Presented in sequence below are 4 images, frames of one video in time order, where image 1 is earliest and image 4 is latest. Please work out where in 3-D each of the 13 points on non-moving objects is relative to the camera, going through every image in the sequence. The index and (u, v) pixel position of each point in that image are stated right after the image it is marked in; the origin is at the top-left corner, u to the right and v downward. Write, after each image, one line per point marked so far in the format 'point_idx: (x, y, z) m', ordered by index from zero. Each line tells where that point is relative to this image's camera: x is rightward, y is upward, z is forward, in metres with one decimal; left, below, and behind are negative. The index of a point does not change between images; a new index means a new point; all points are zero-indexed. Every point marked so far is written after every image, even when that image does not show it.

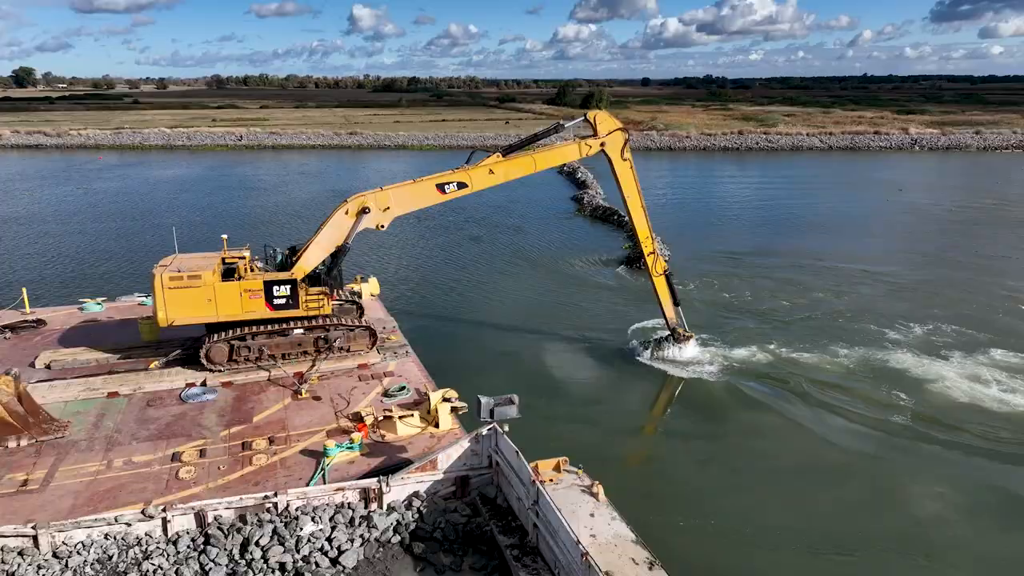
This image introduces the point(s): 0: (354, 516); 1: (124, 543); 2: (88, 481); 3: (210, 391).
0: (-1.9, -2.8, +8.7) m
1: (-4.4, -2.9, +8.0) m
2: (-5.9, -2.7, +9.8) m
3: (-5.4, -1.8, +12.5) m
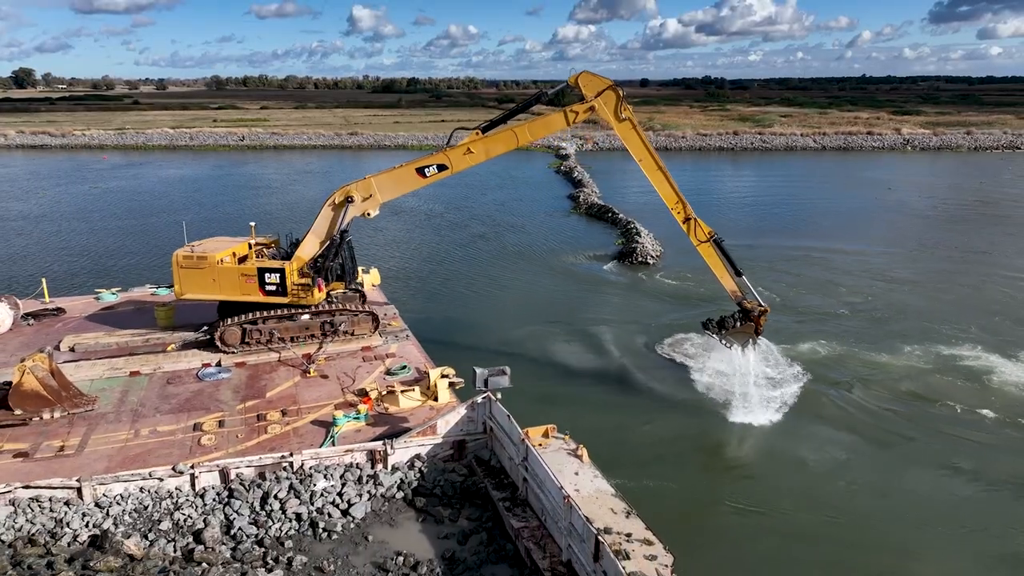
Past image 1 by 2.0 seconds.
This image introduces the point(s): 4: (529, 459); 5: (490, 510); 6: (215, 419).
0: (-2.1, -2.6, +9.6) m
1: (-4.5, -2.7, +9.0) m
2: (-6.0, -2.4, +10.7) m
3: (-5.5, -1.6, +13.5) m
4: (+0.2, -2.2, +9.2) m
5: (-0.3, -3.0, +9.3) m
6: (-4.9, -2.2, +11.6) m
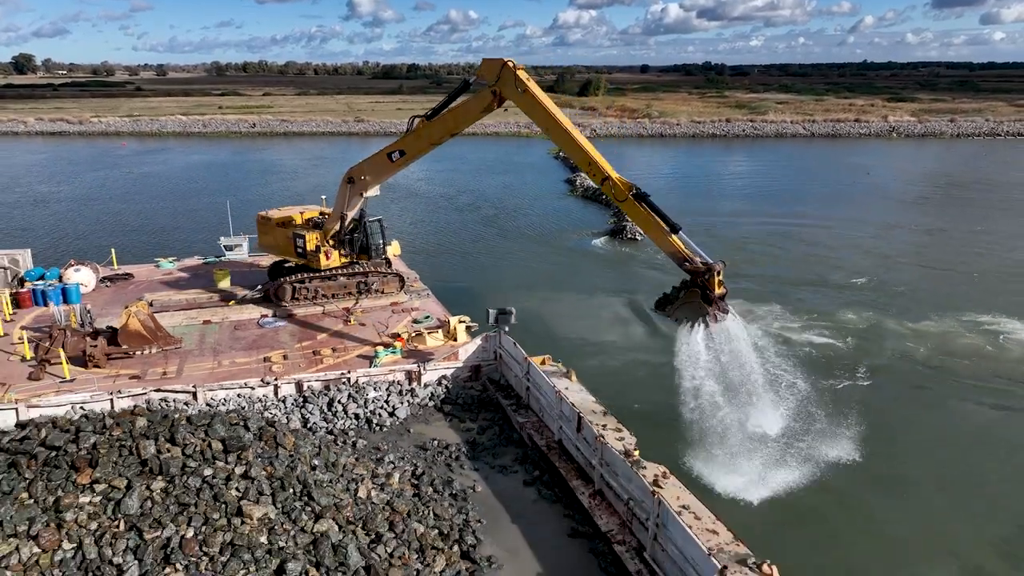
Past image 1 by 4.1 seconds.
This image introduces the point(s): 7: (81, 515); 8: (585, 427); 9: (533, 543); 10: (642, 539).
0: (-2.0, -1.8, +12.6) m
1: (-4.4, -1.9, +11.9) m
2: (-5.9, -1.6, +13.7) m
3: (-5.4, -0.7, +16.4) m
4: (+0.3, -1.5, +12.1) m
5: (-0.2, -2.2, +12.3) m
6: (-4.8, -1.4, +14.6) m
7: (-4.5, -2.4, +7.4) m
8: (+1.0, -2.0, +10.2) m
9: (+0.2, -3.3, +9.0) m
10: (+1.6, -3.1, +8.6) m
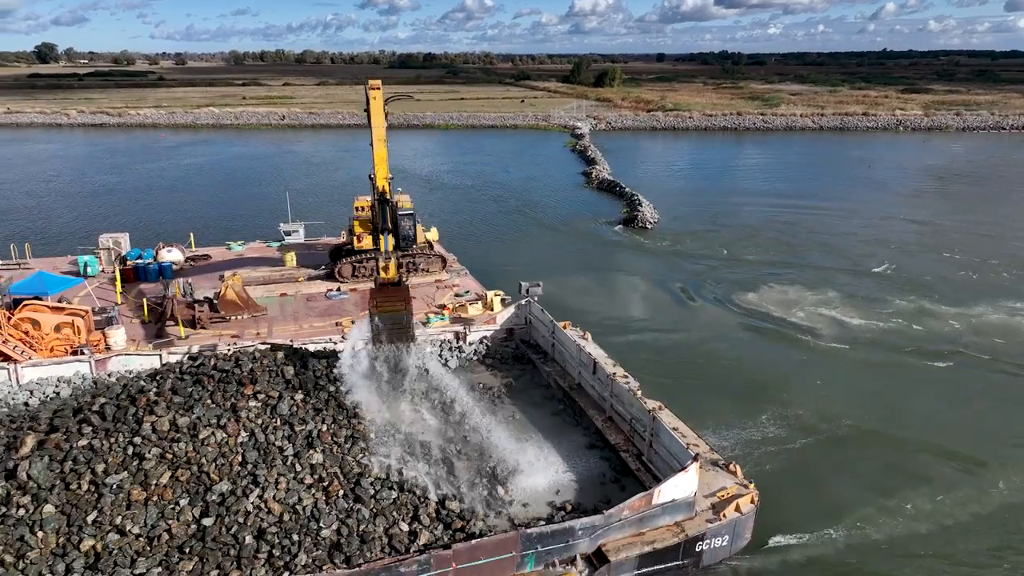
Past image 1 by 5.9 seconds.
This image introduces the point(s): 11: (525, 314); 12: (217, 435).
0: (-1.3, -1.3, +15.7) m
1: (-3.8, -1.4, +15.1) m
2: (-5.3, -1.1, +16.8) m
3: (-4.7, -0.1, +19.5) m
4: (+0.9, -1.0, +15.2) m
5: (+0.4, -1.7, +15.3) m
6: (-4.1, -0.8, +17.7) m
7: (-3.9, -1.9, +10.6) m
8: (+1.6, -1.6, +13.2) m
9: (+0.8, -2.8, +12.1) m
10: (+2.1, -2.6, +11.7) m
11: (+0.3, -0.7, +16.5) m
12: (-4.3, -2.1, +10.1) m
